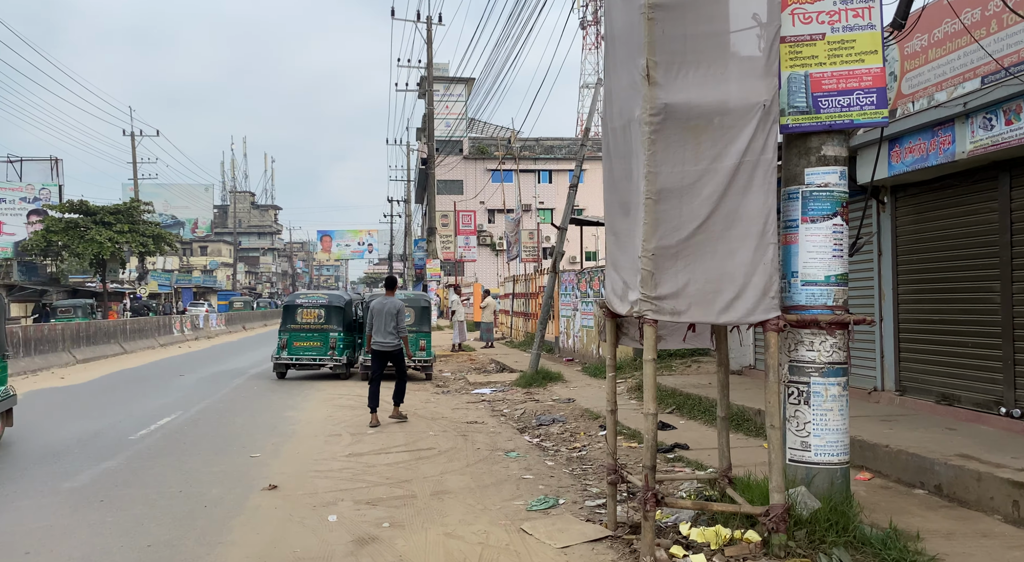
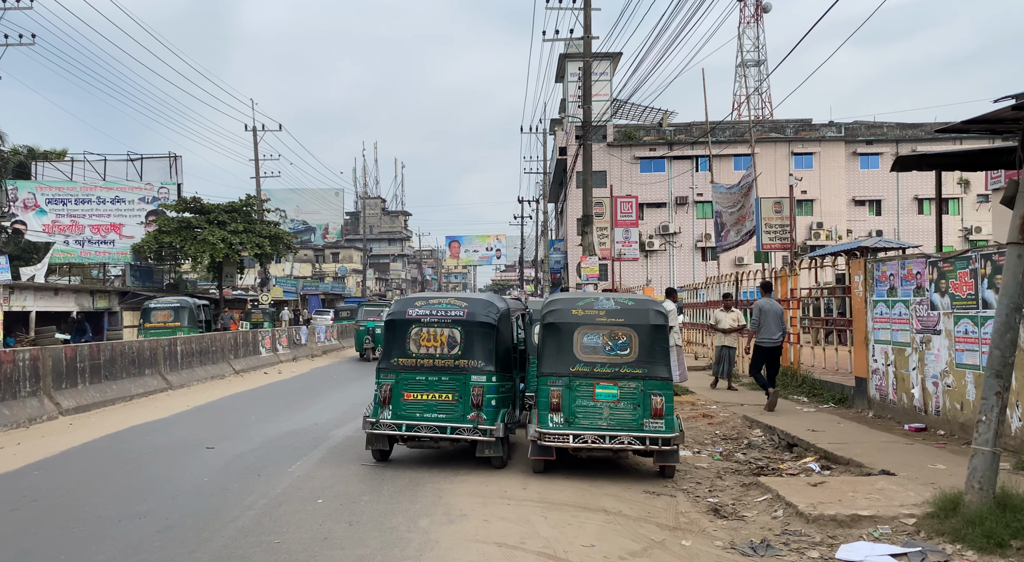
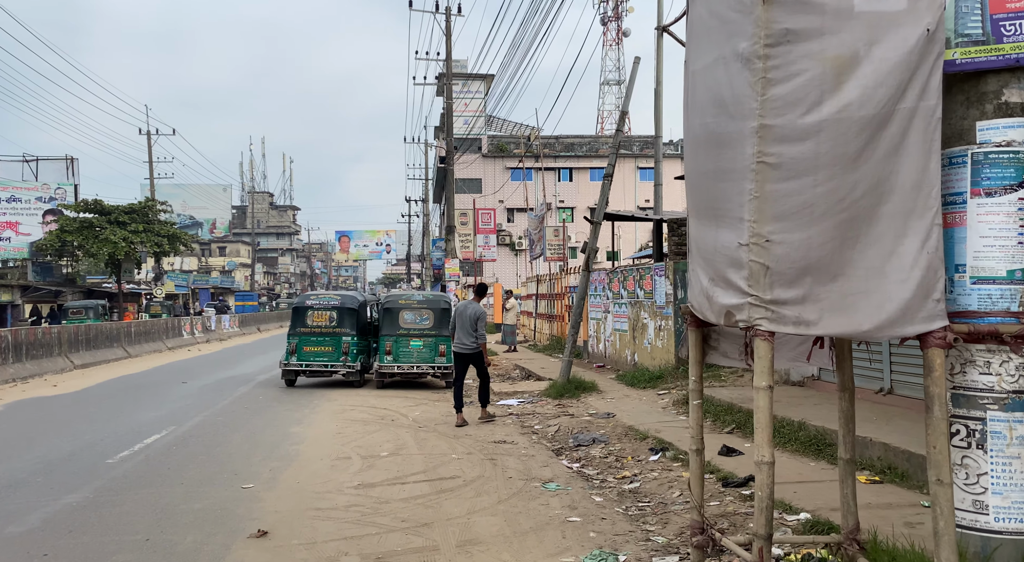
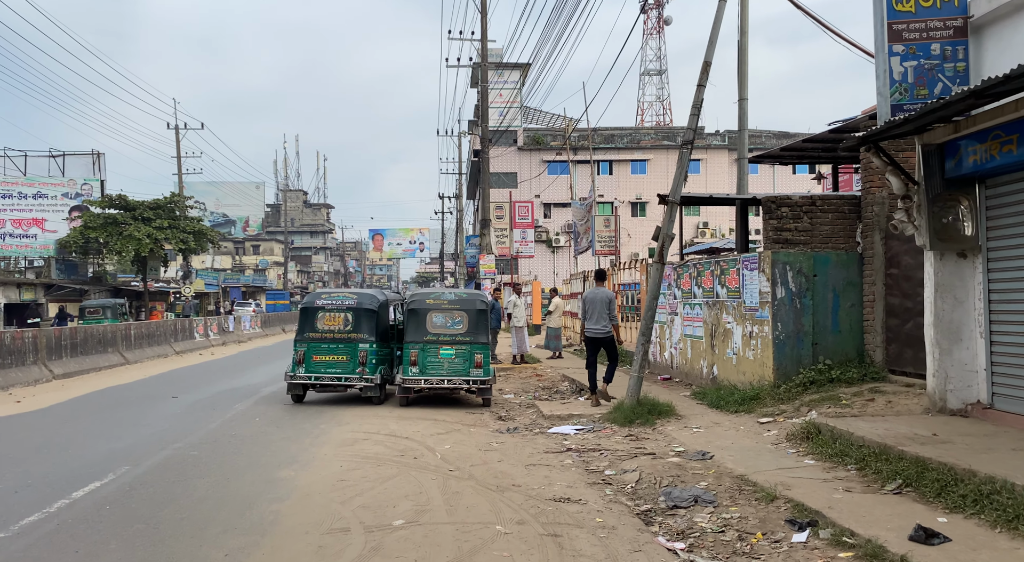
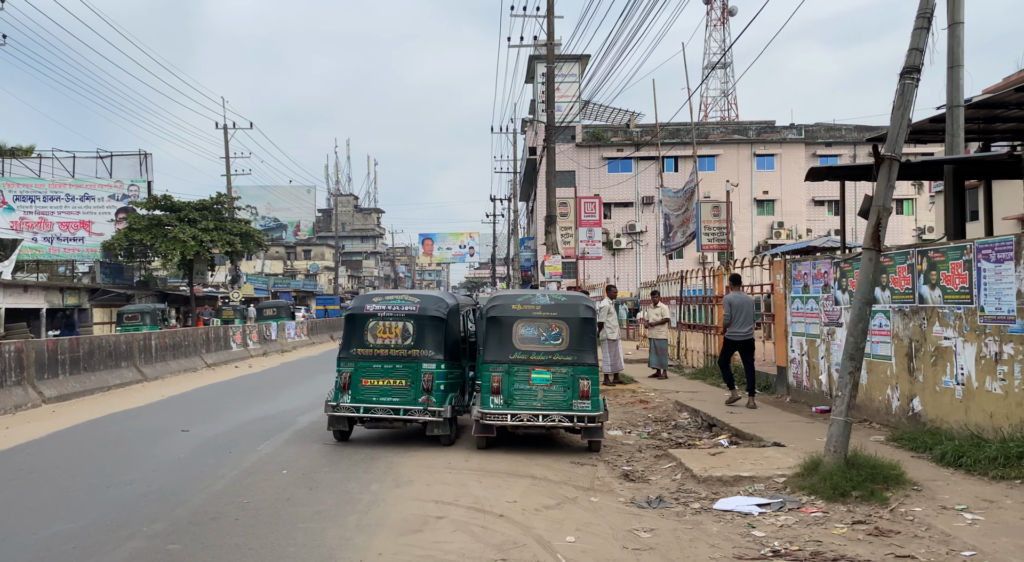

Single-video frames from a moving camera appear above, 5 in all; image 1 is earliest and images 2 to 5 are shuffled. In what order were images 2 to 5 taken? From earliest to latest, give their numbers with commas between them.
3, 4, 5, 2
